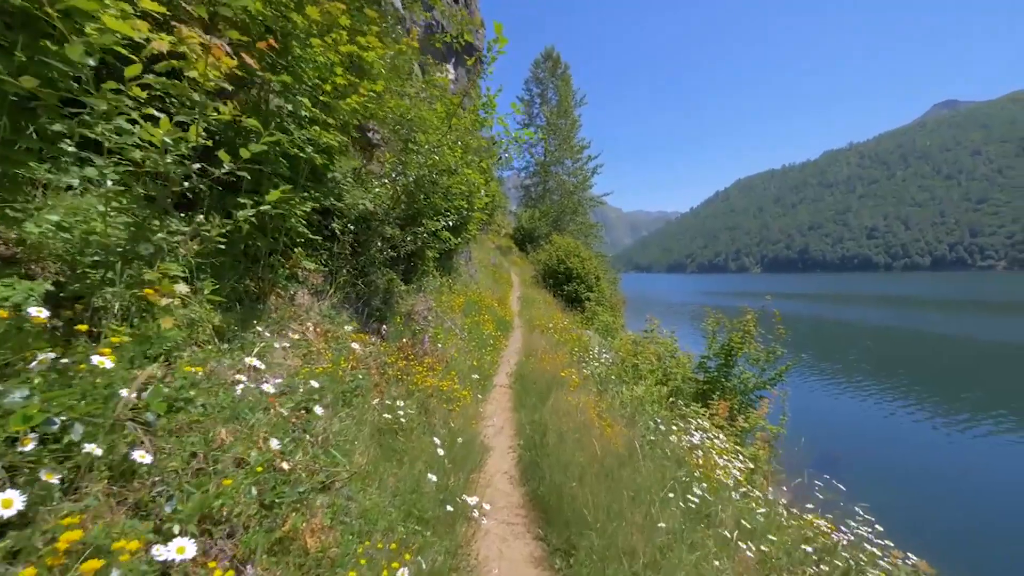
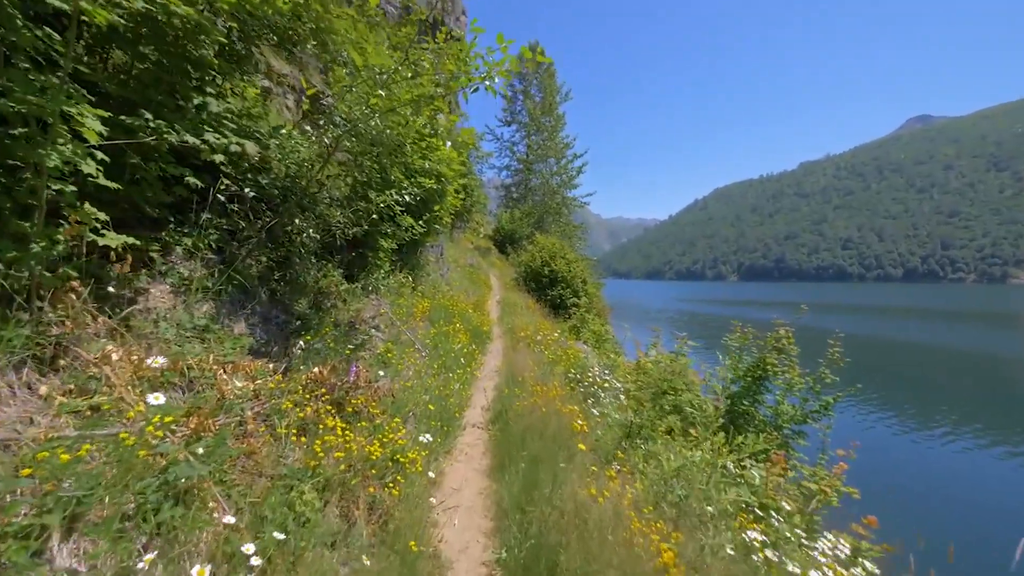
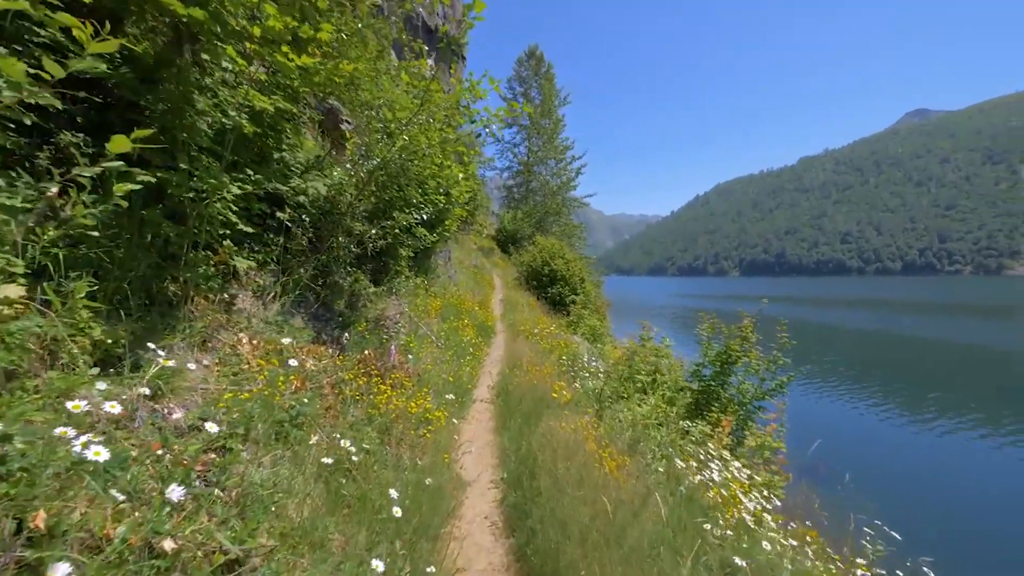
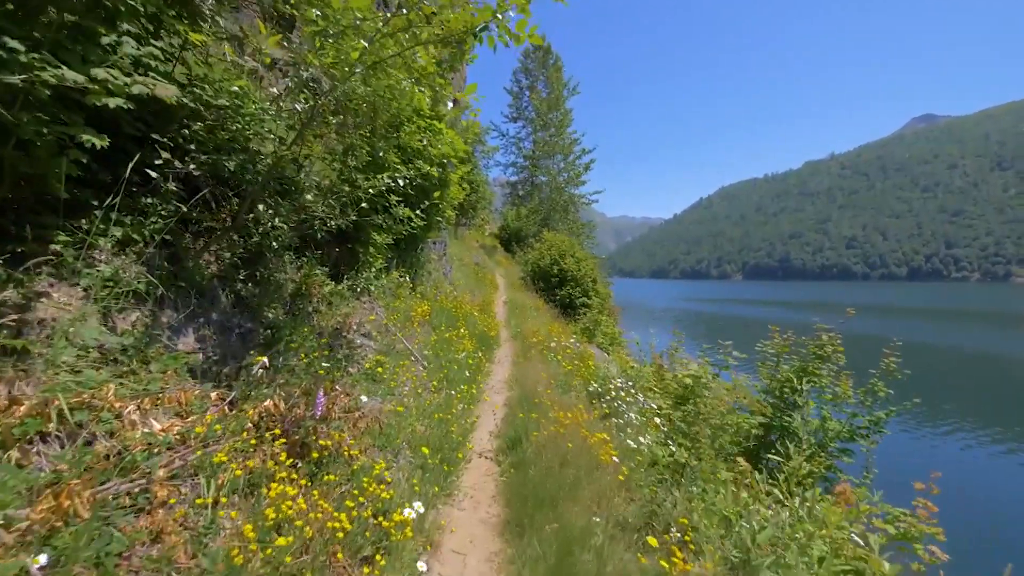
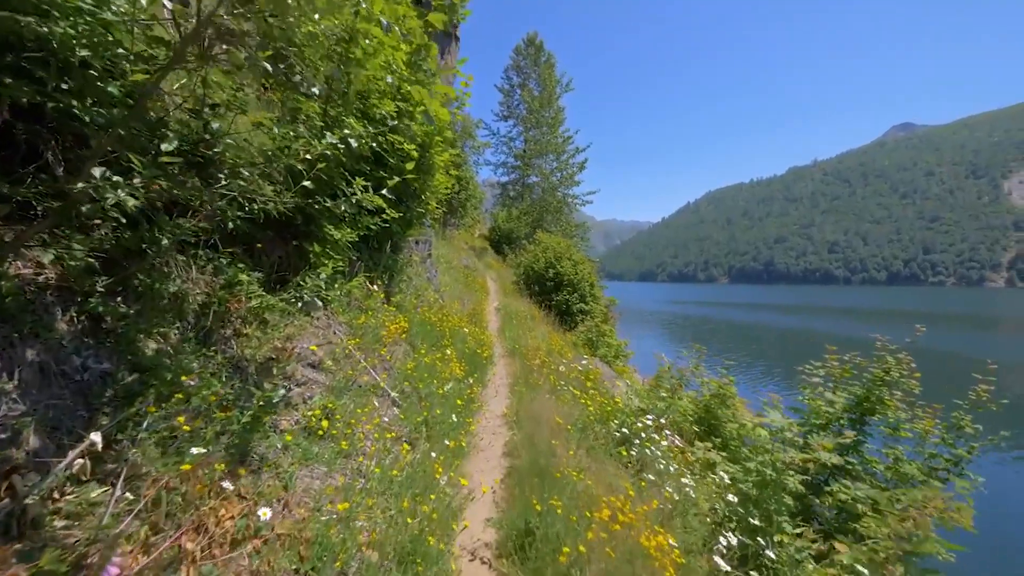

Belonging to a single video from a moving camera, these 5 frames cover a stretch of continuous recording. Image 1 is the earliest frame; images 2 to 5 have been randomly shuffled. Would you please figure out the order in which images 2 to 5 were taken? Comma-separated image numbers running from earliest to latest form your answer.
3, 2, 4, 5
